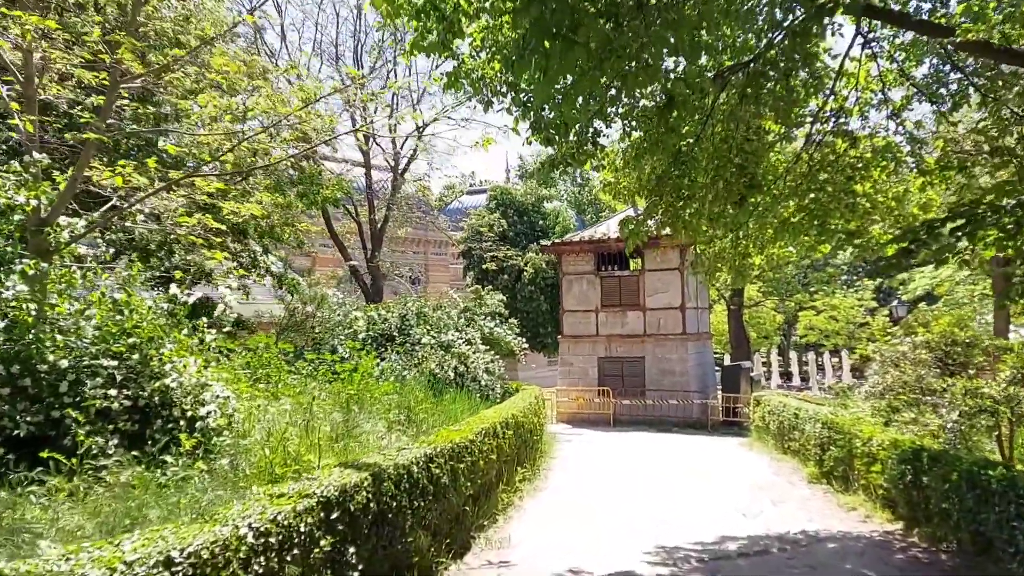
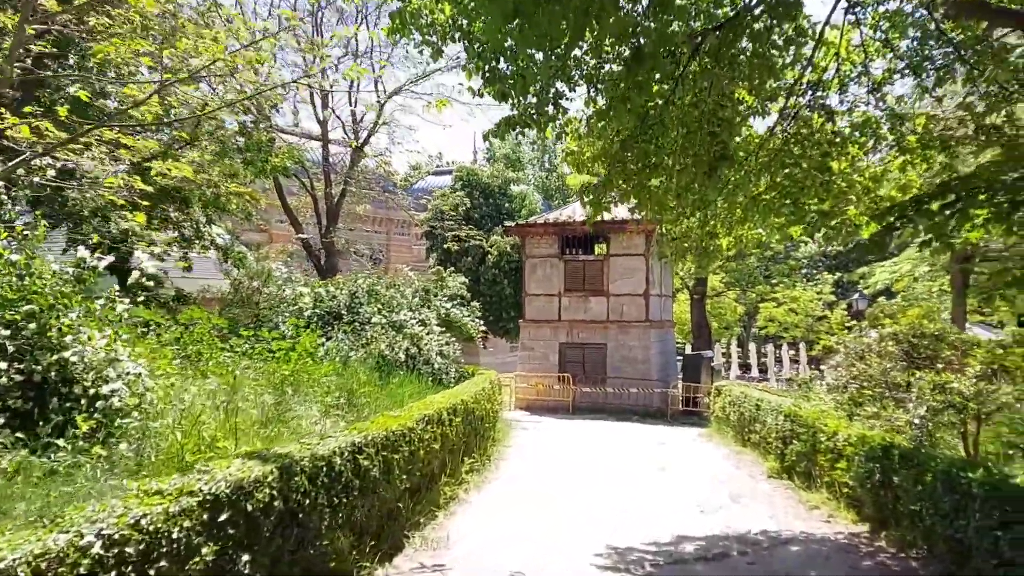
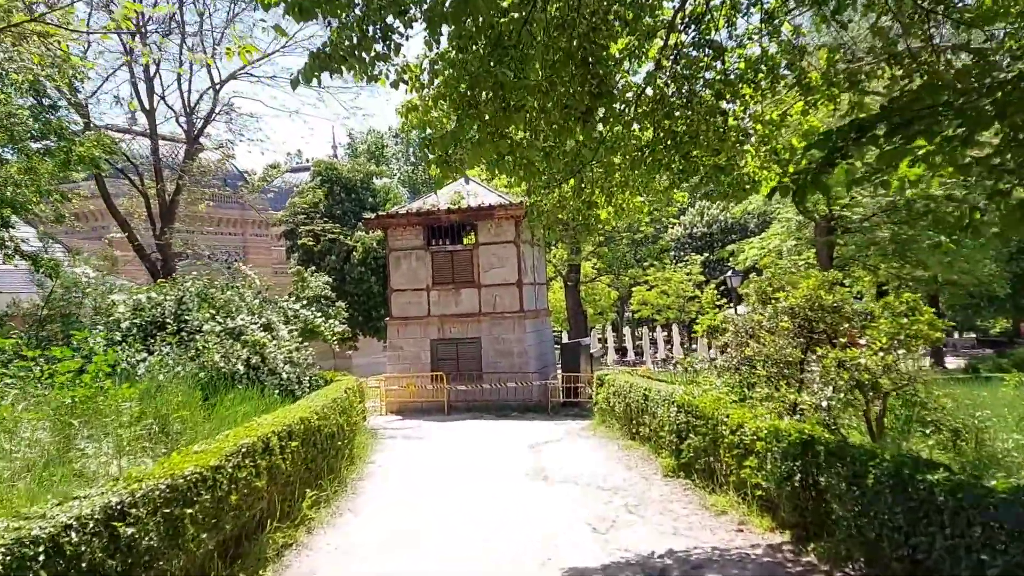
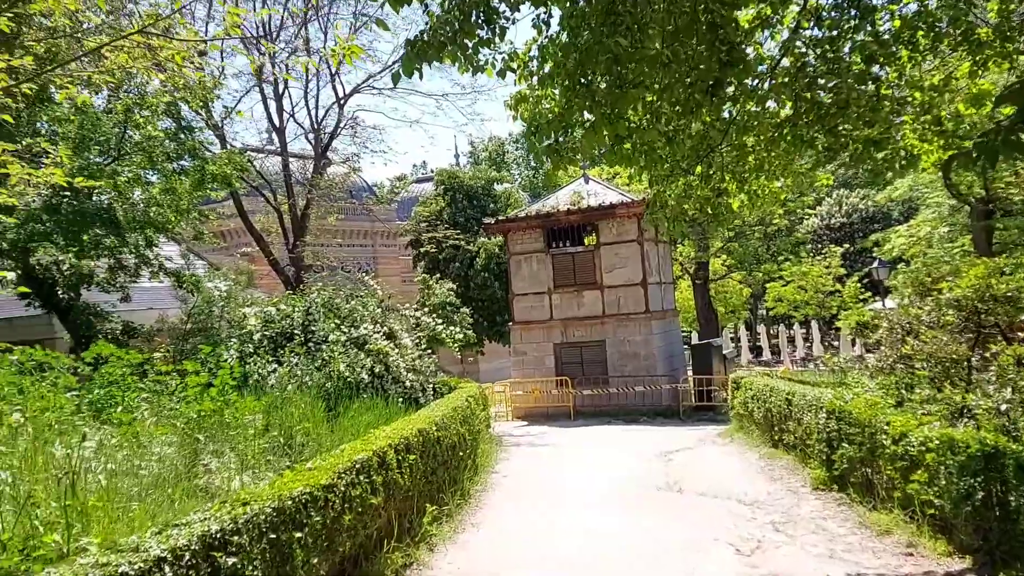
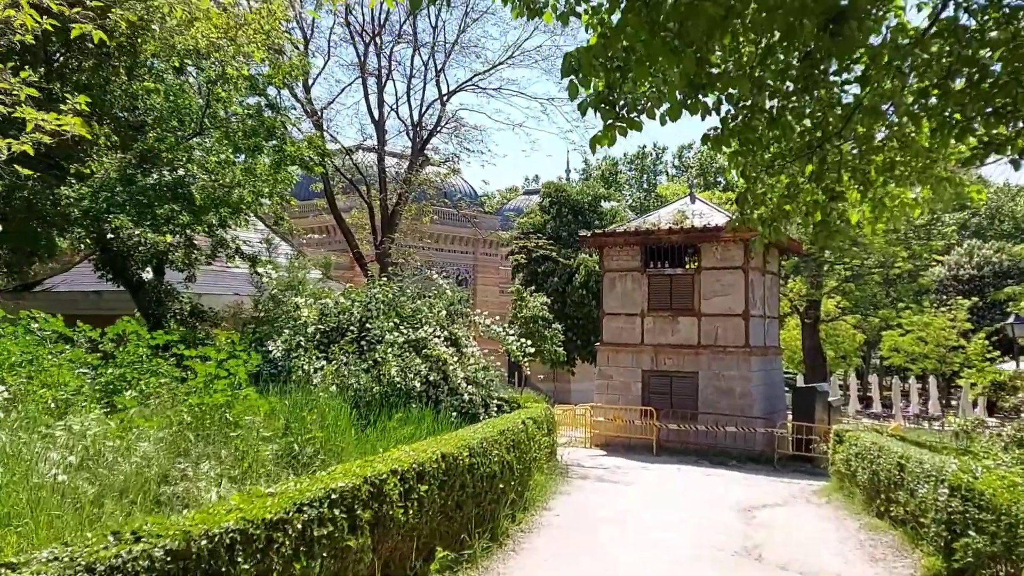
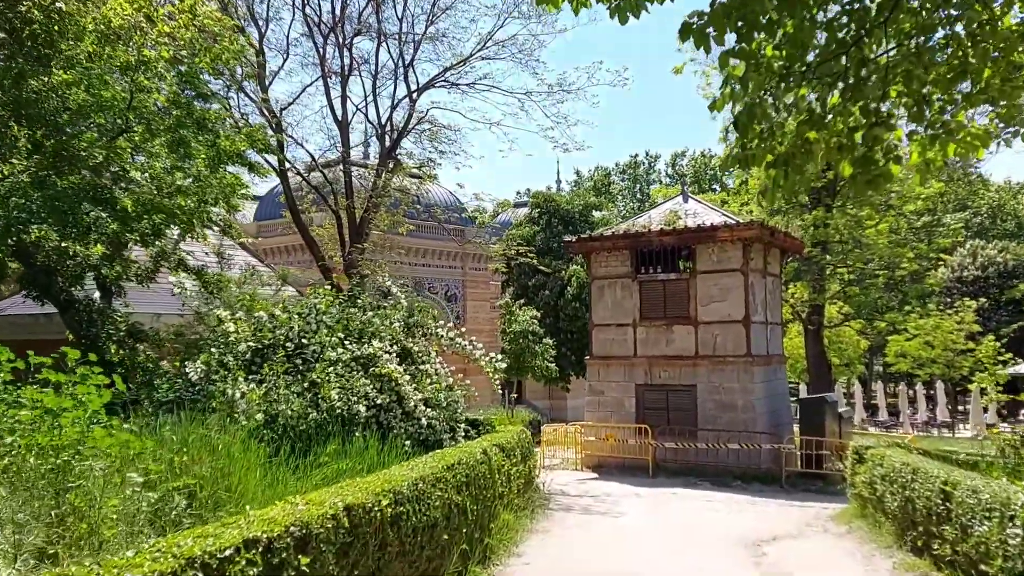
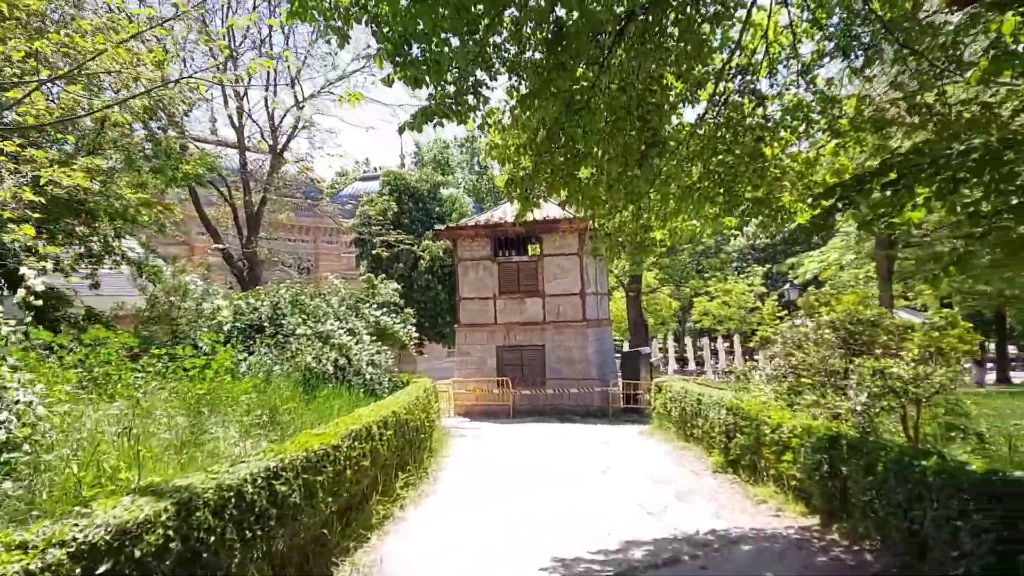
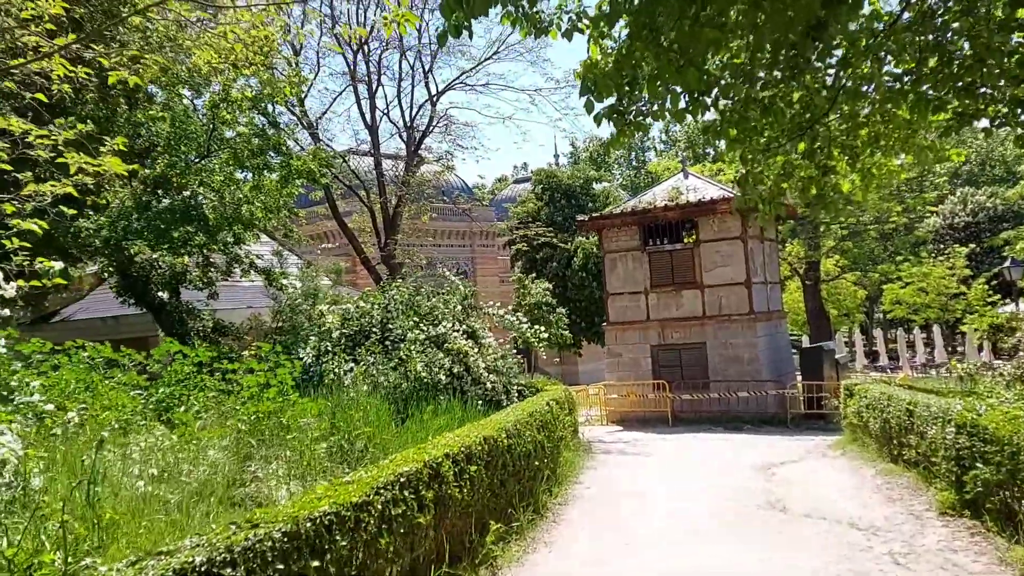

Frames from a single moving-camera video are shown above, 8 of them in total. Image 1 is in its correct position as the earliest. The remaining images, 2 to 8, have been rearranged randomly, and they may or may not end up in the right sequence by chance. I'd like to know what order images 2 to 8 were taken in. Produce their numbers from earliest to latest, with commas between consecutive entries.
2, 7, 3, 4, 8, 5, 6
